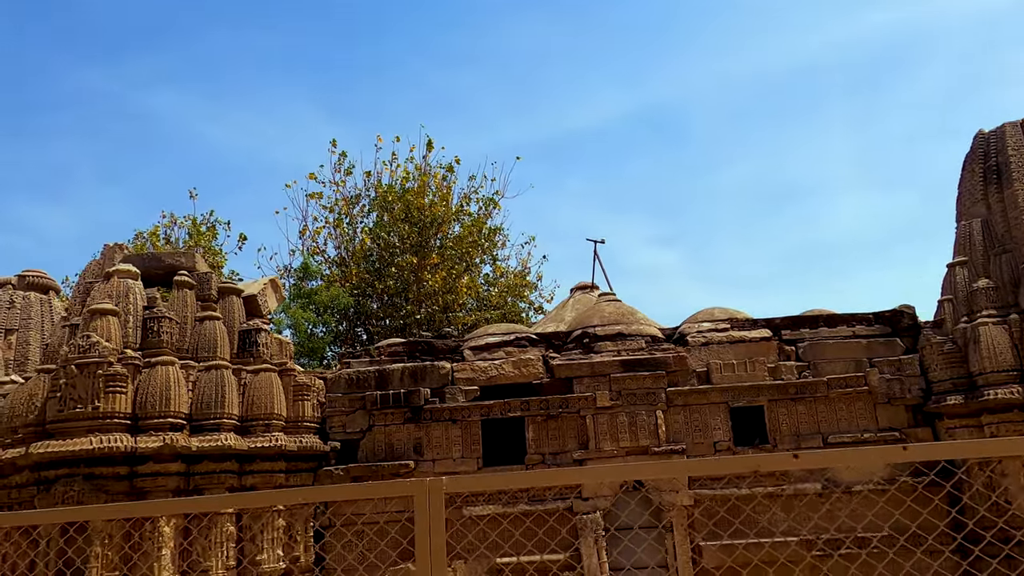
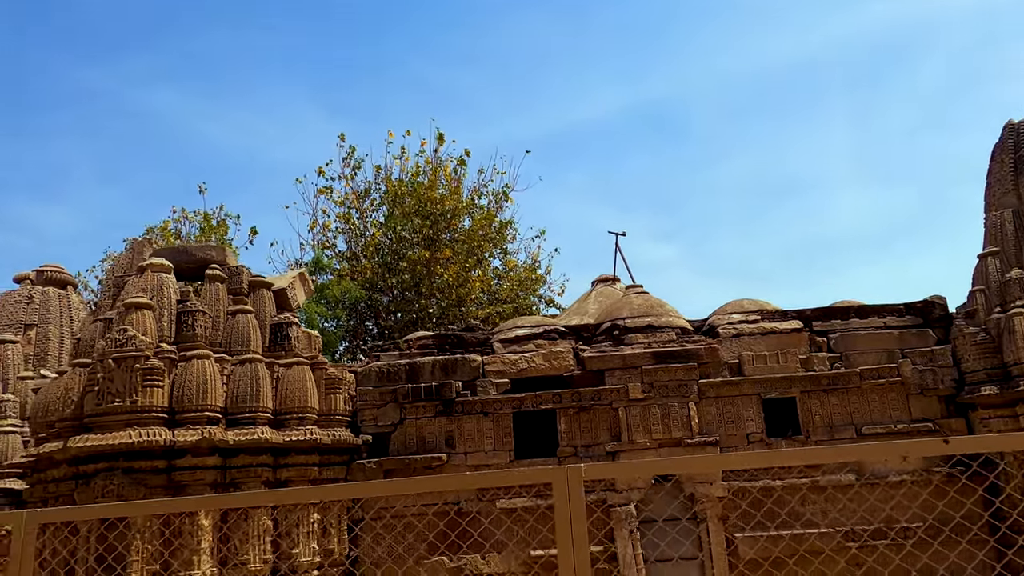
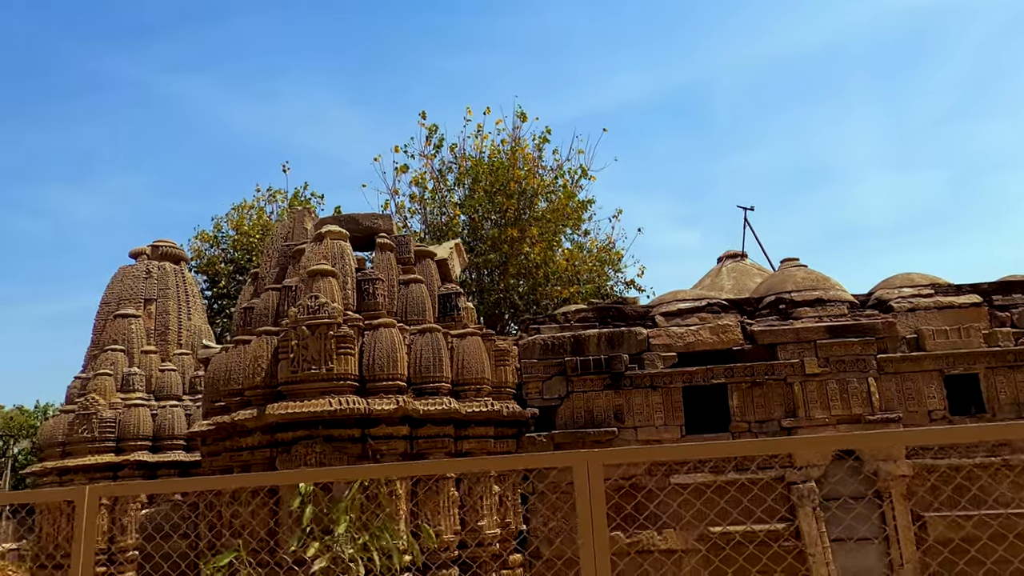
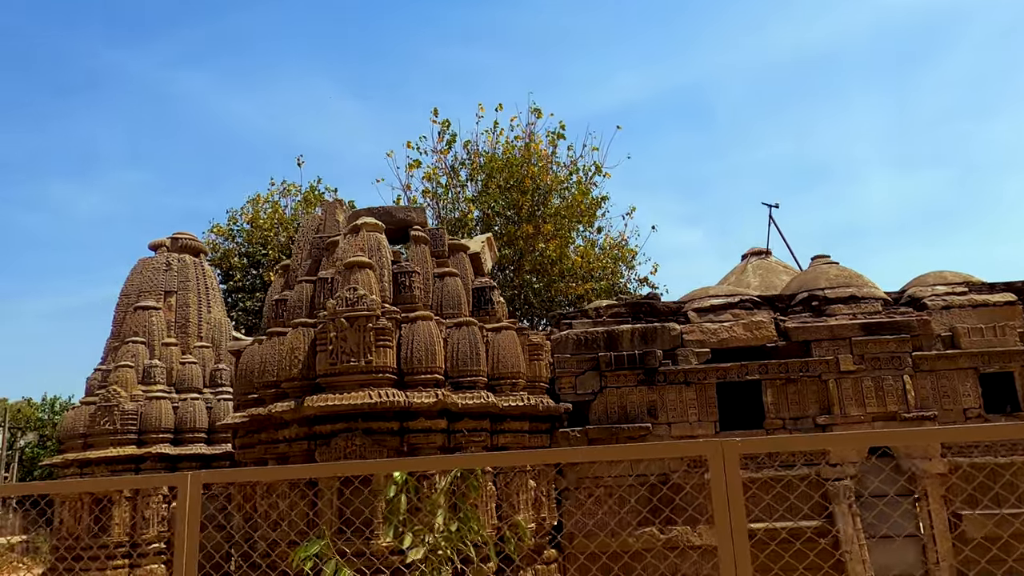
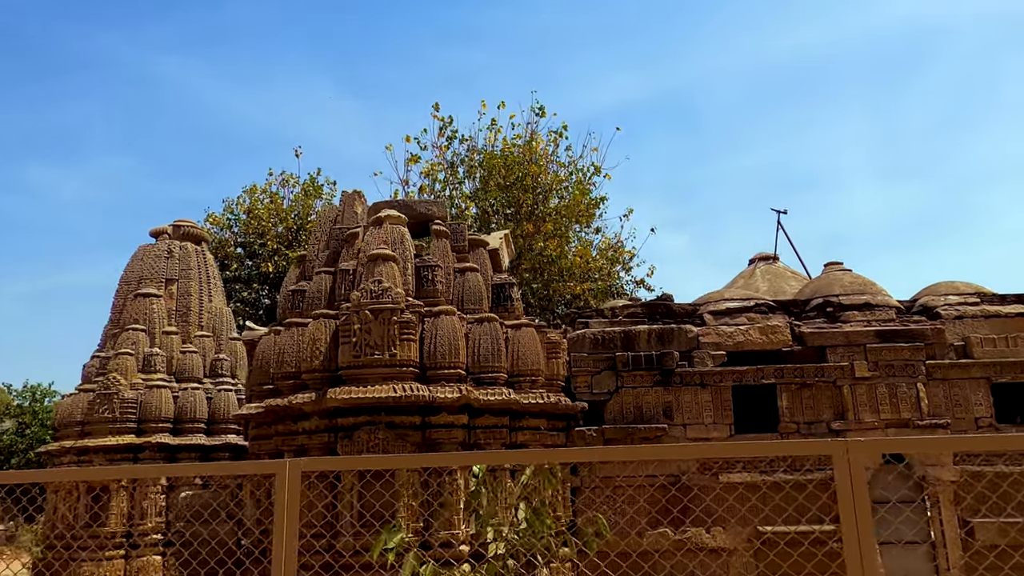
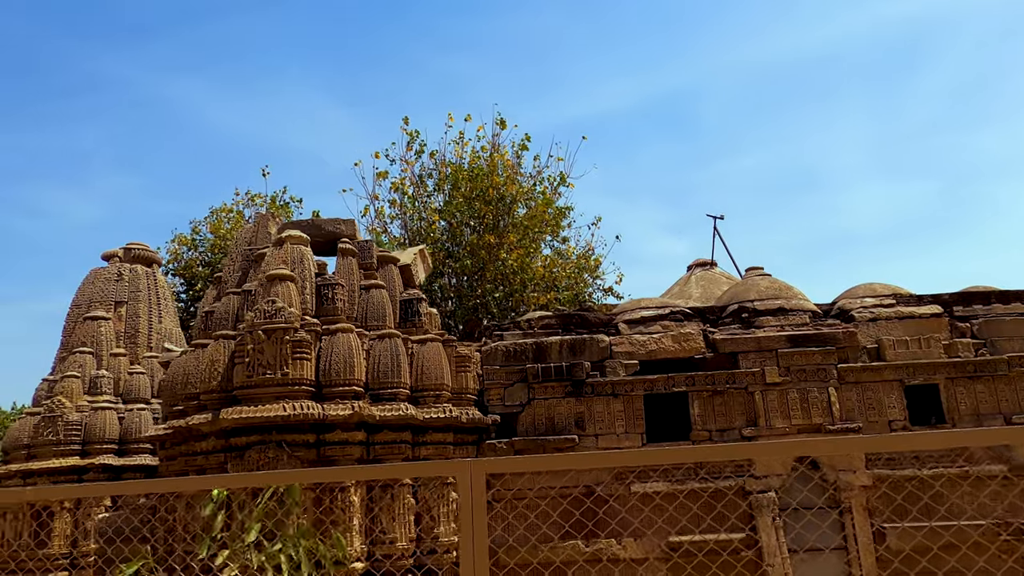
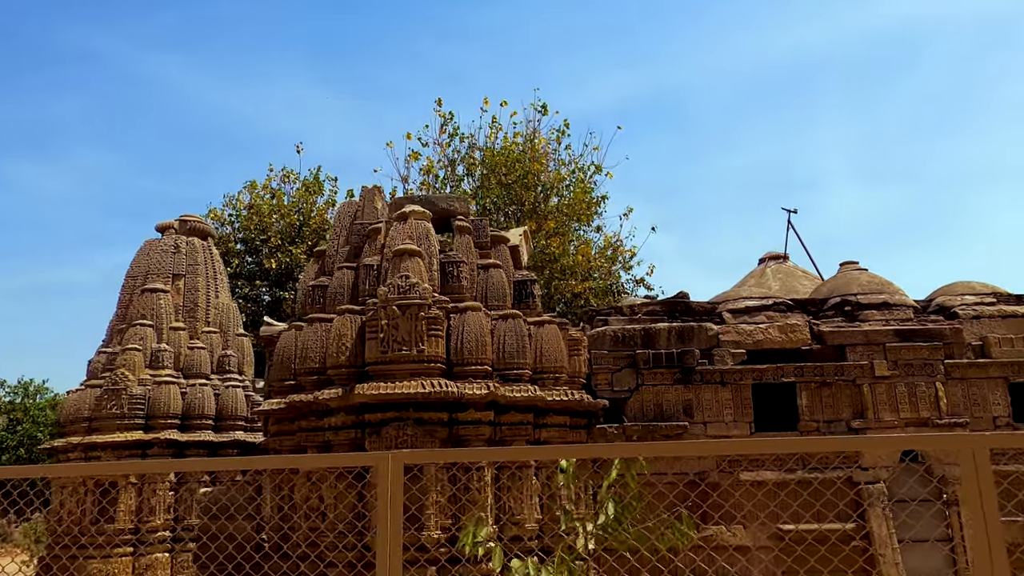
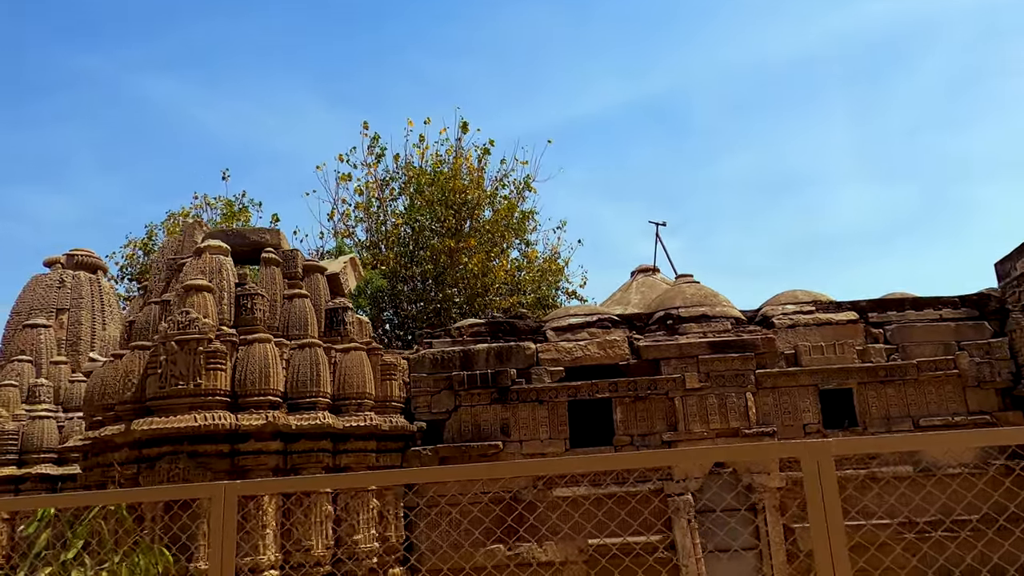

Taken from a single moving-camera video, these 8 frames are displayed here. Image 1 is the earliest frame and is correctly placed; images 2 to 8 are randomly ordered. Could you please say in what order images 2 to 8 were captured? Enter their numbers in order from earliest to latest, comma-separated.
2, 8, 6, 3, 4, 5, 7
